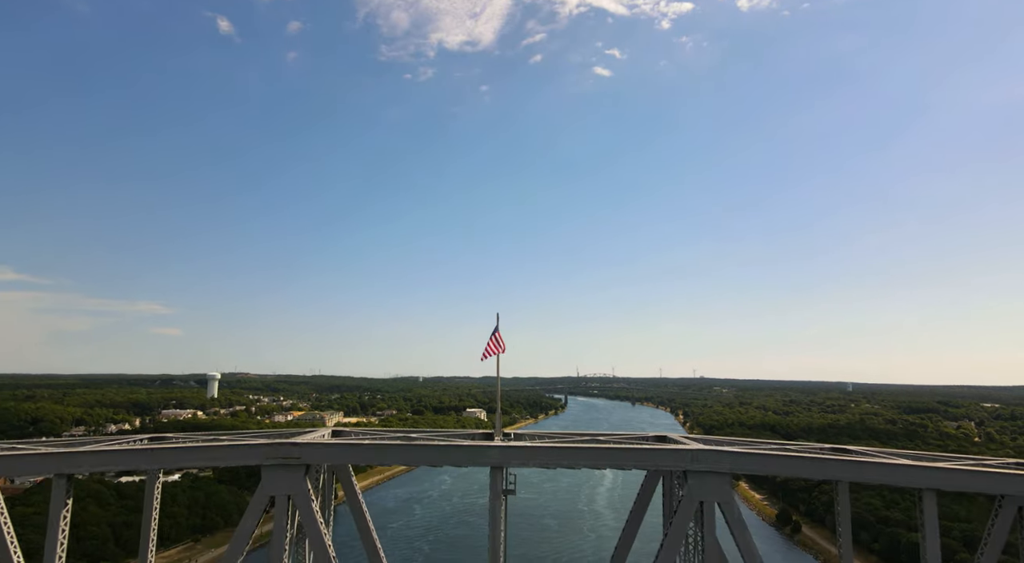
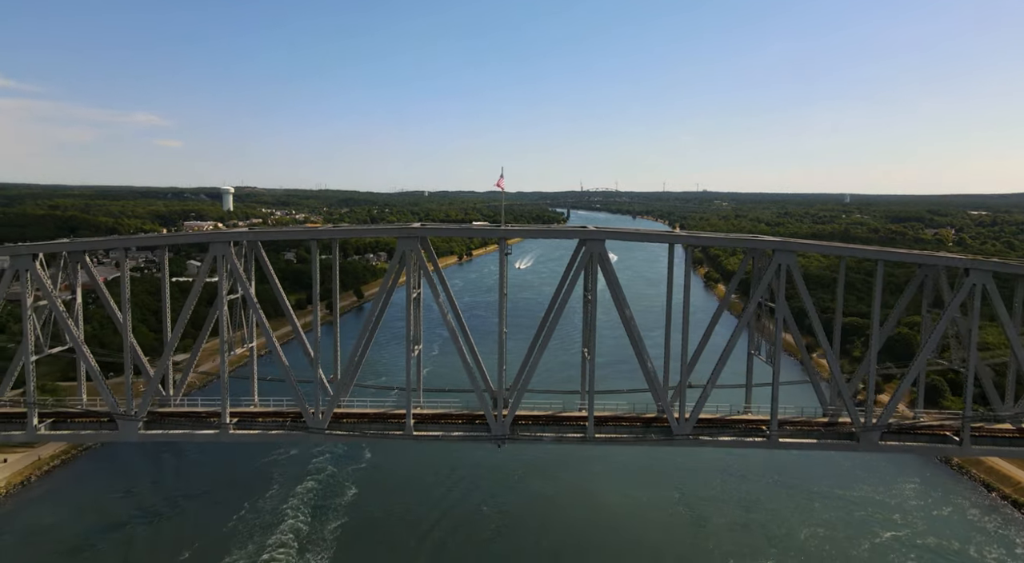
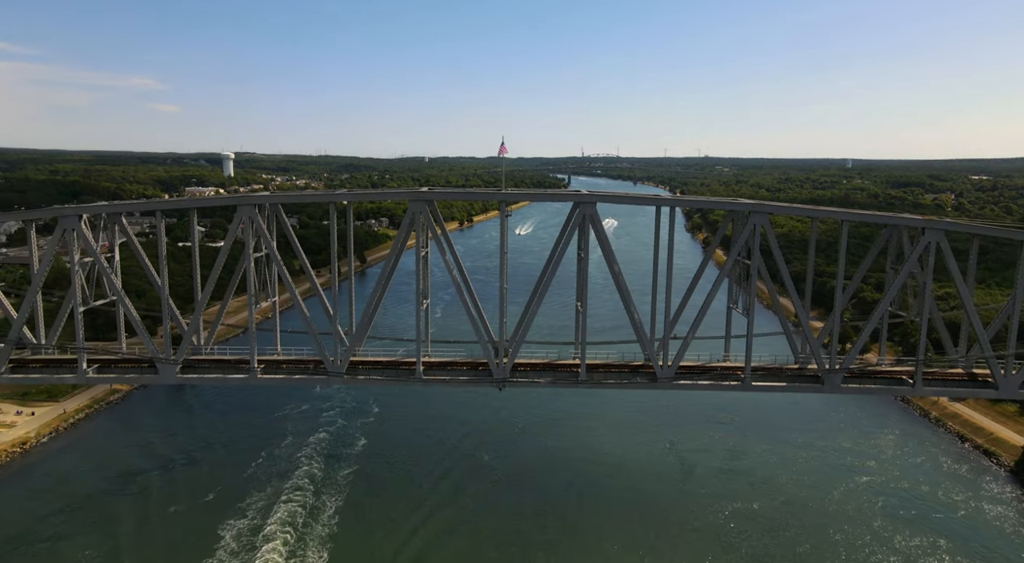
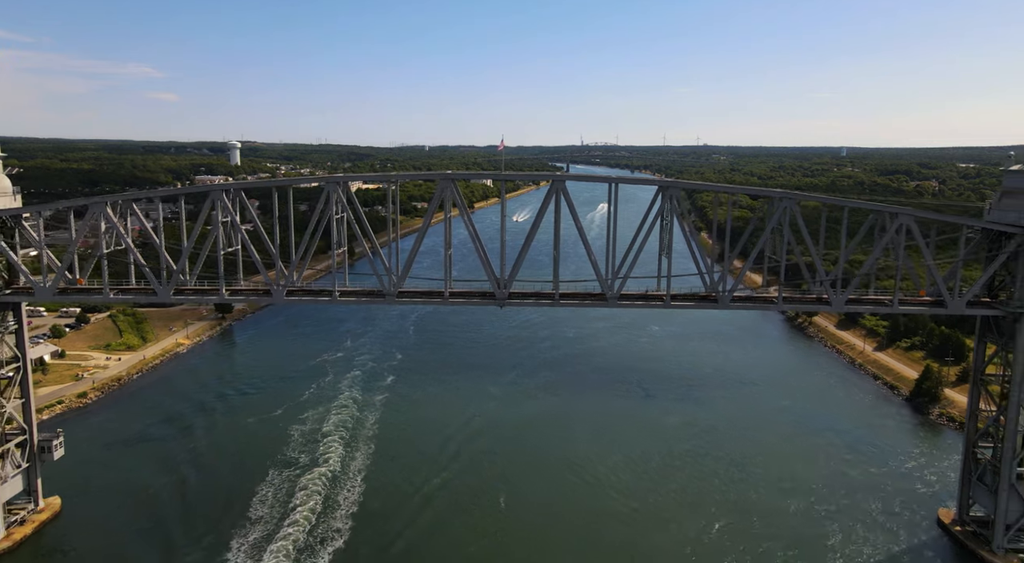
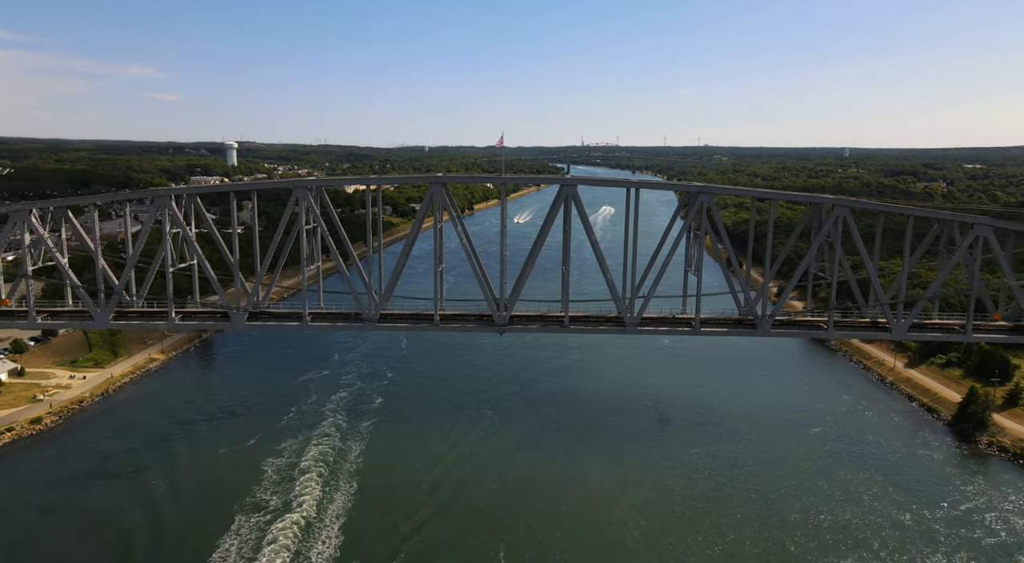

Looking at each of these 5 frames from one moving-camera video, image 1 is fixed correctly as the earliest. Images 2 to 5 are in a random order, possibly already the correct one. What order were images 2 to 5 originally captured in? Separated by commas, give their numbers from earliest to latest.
2, 3, 5, 4
